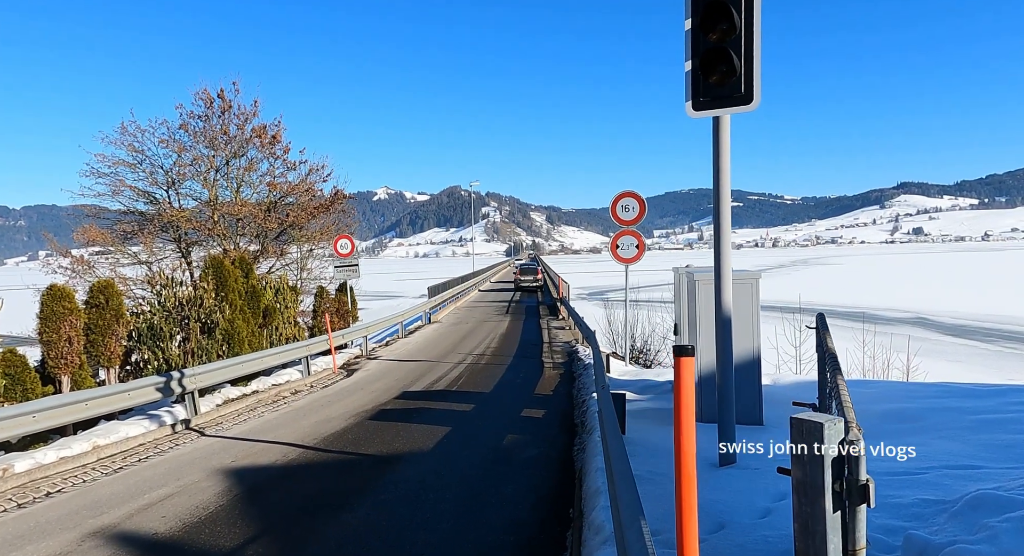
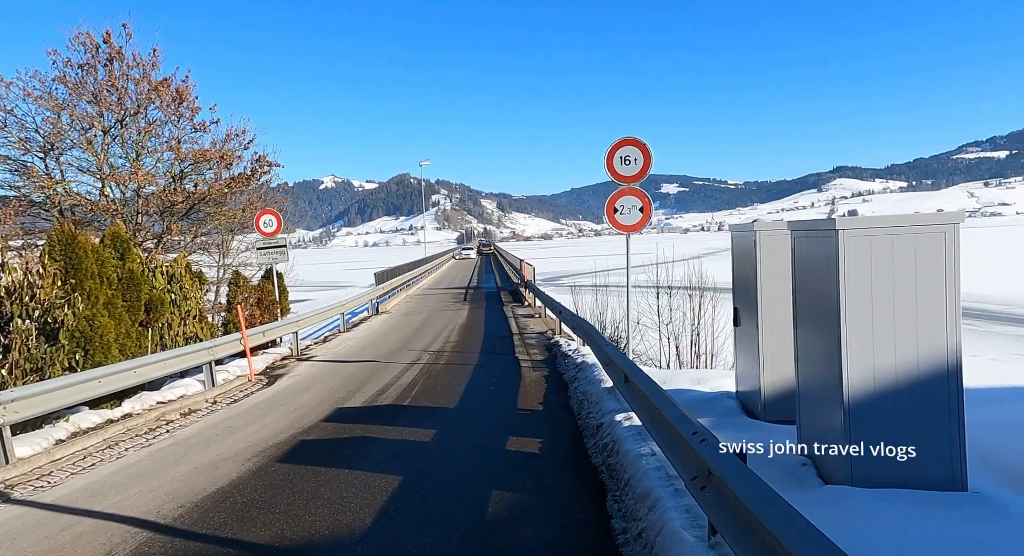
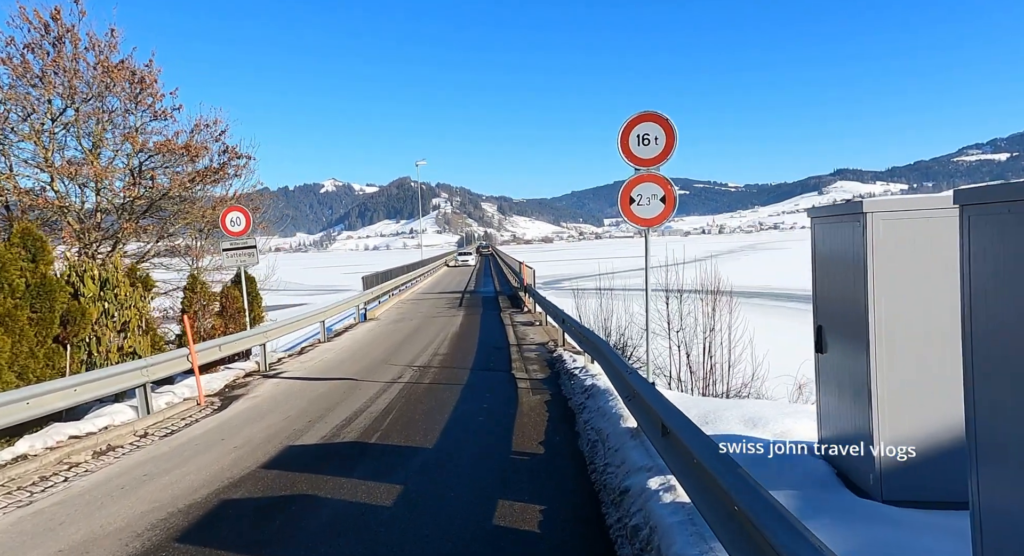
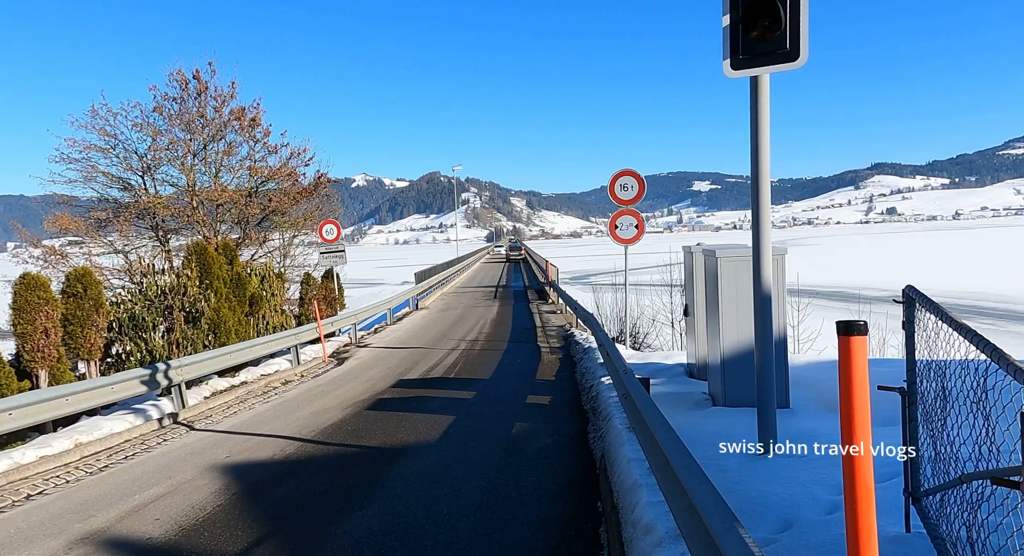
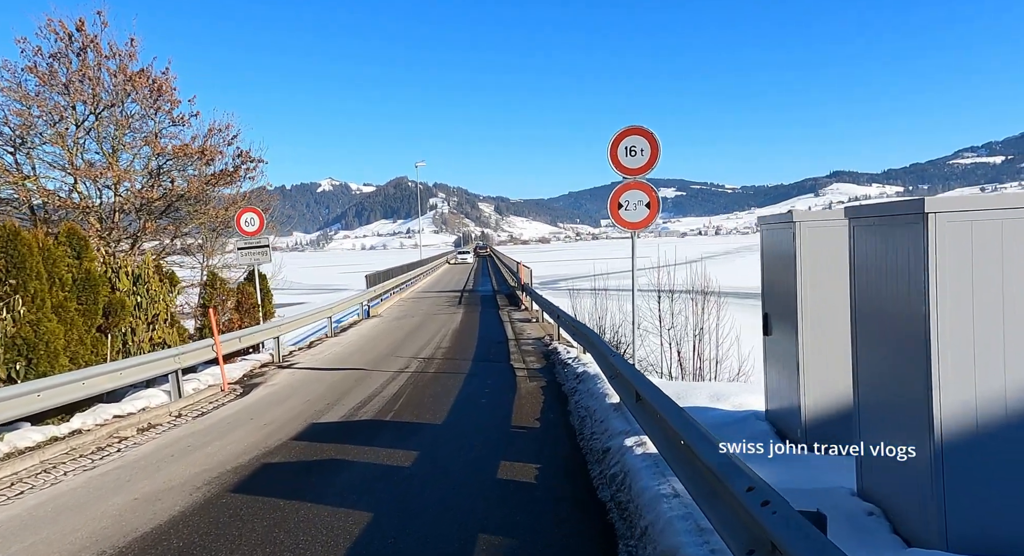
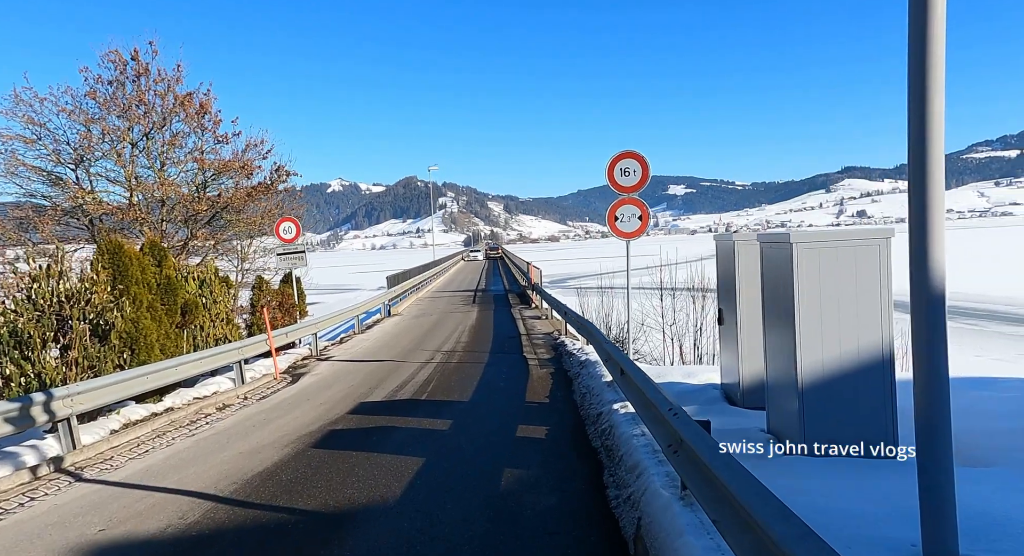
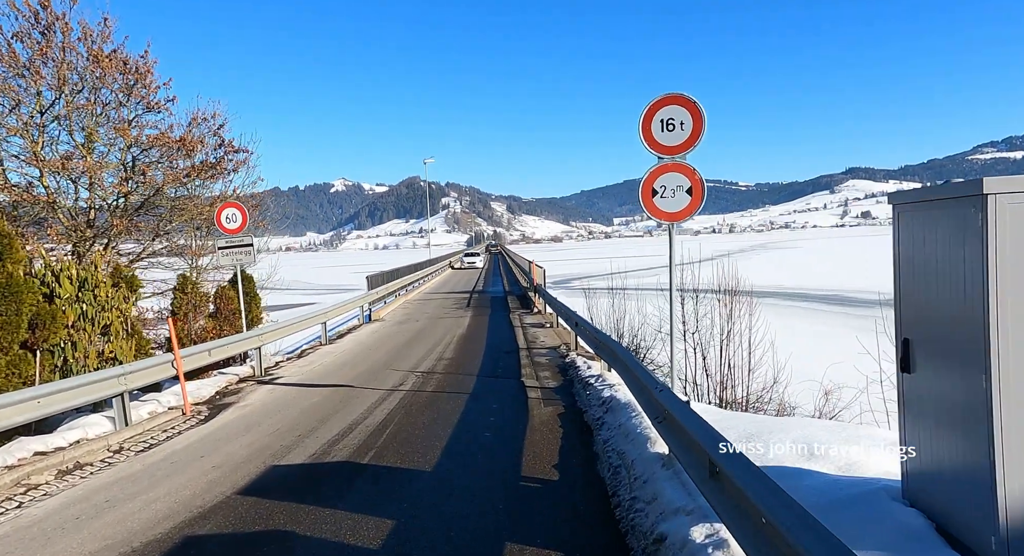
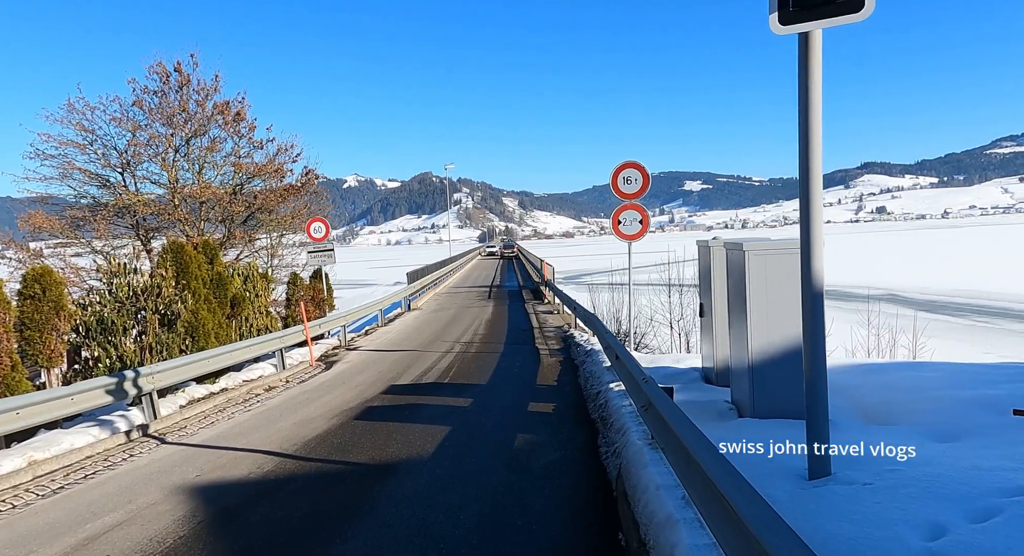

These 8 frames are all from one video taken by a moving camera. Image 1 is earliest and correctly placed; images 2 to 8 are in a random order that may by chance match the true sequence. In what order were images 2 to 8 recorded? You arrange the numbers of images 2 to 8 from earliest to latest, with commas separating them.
4, 8, 6, 2, 5, 3, 7
